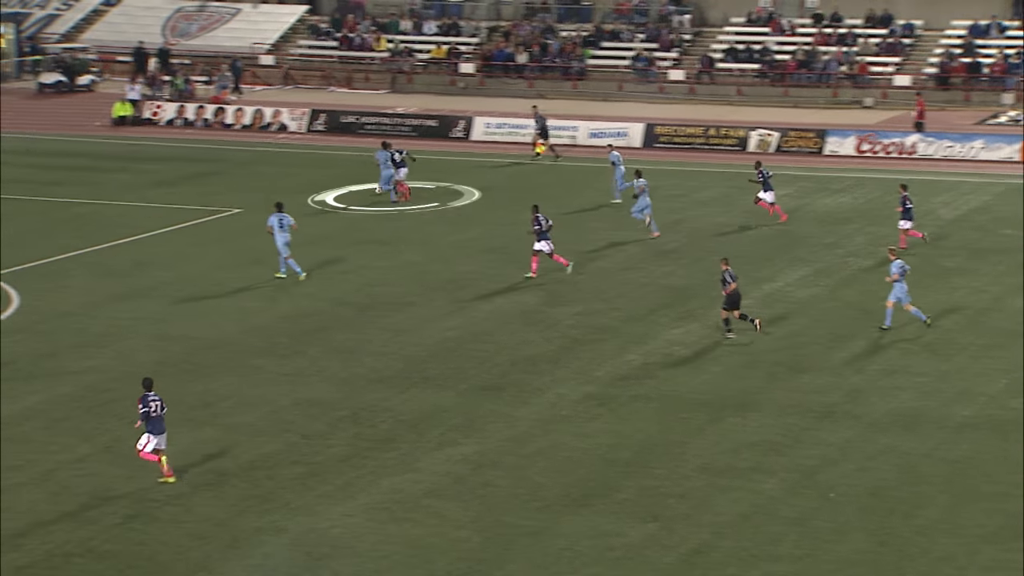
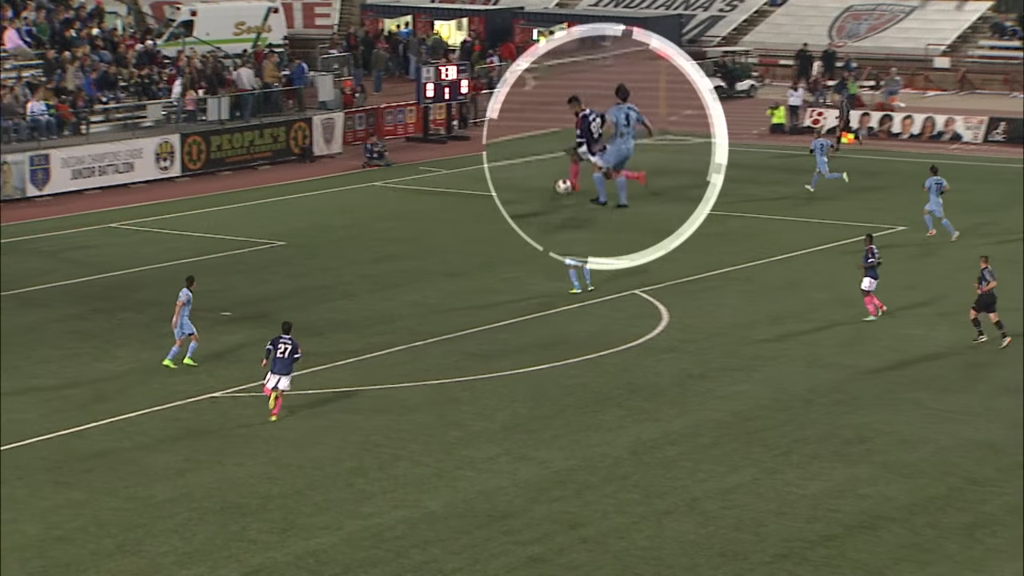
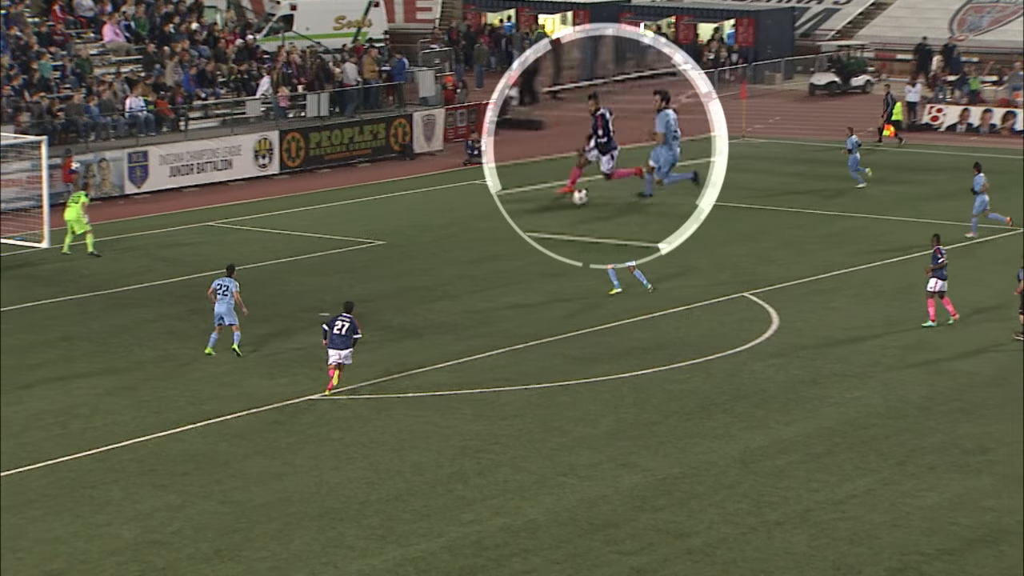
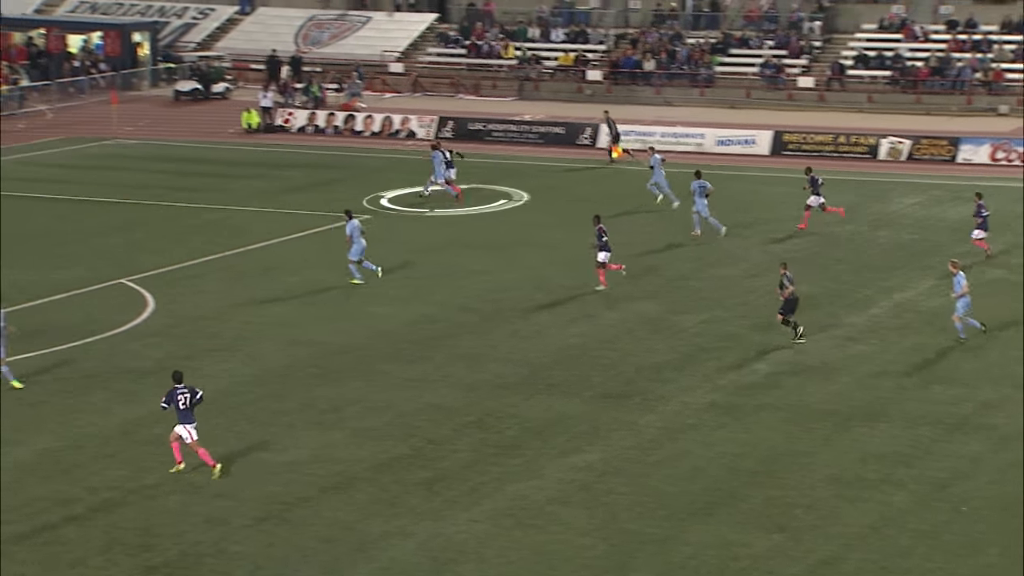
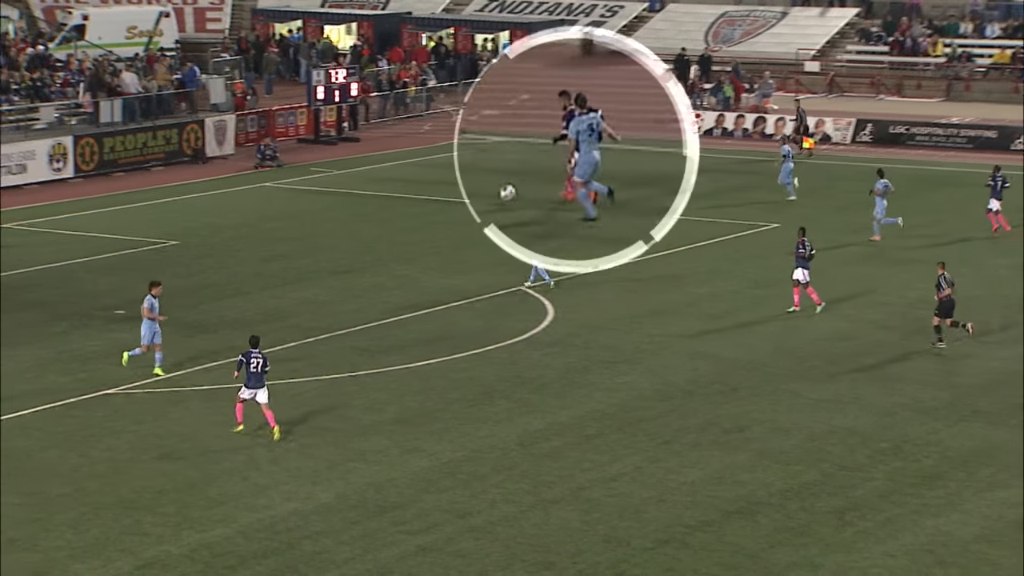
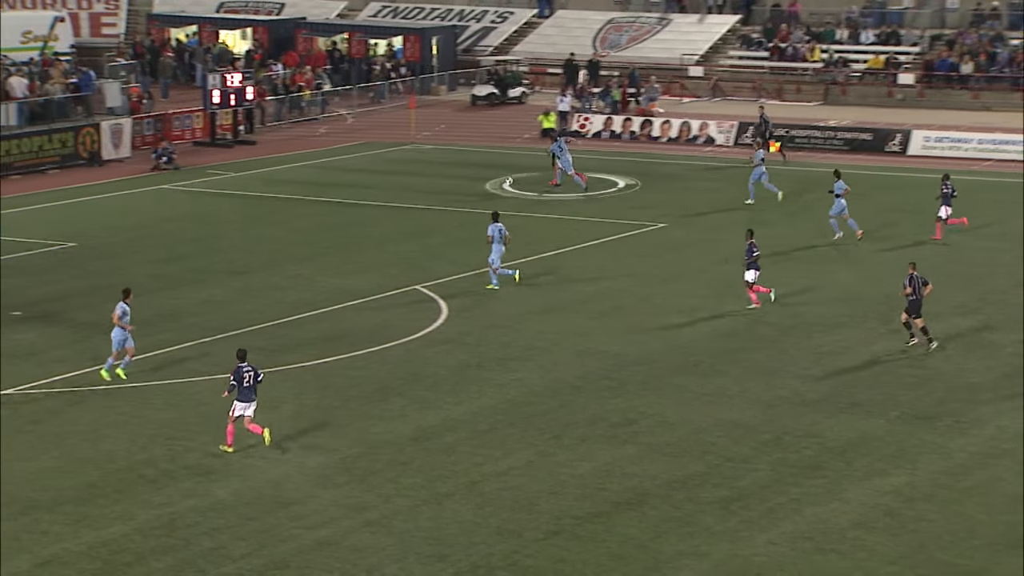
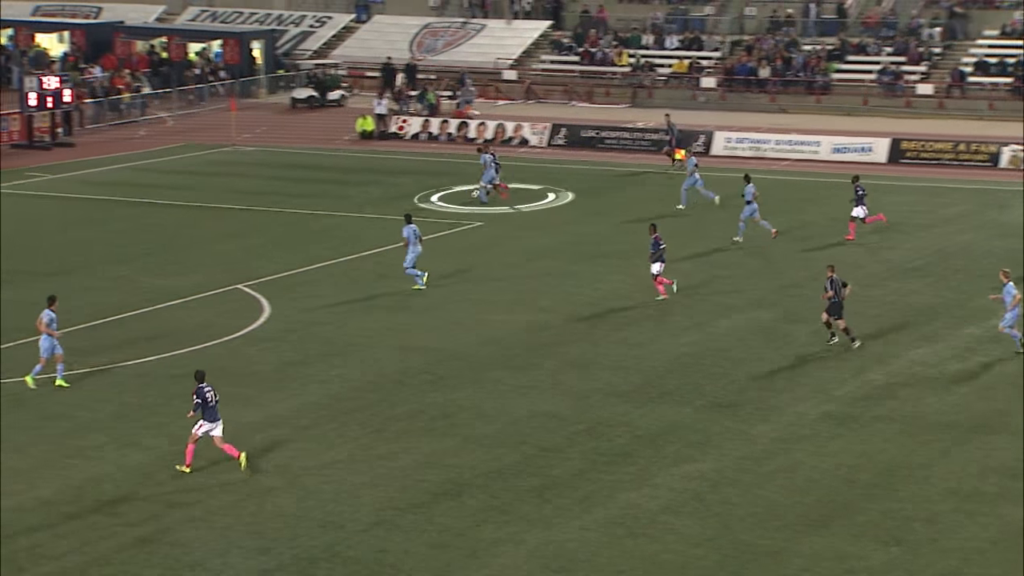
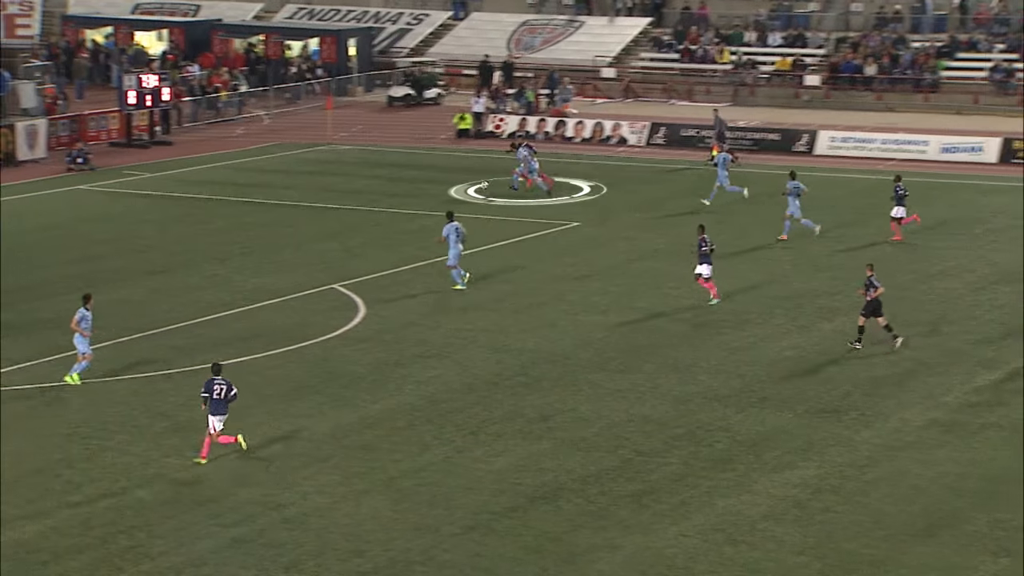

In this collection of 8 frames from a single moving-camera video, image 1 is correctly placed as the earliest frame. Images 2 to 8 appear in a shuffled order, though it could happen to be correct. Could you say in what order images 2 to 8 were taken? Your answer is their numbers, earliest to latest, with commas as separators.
4, 7, 8, 6, 5, 2, 3
